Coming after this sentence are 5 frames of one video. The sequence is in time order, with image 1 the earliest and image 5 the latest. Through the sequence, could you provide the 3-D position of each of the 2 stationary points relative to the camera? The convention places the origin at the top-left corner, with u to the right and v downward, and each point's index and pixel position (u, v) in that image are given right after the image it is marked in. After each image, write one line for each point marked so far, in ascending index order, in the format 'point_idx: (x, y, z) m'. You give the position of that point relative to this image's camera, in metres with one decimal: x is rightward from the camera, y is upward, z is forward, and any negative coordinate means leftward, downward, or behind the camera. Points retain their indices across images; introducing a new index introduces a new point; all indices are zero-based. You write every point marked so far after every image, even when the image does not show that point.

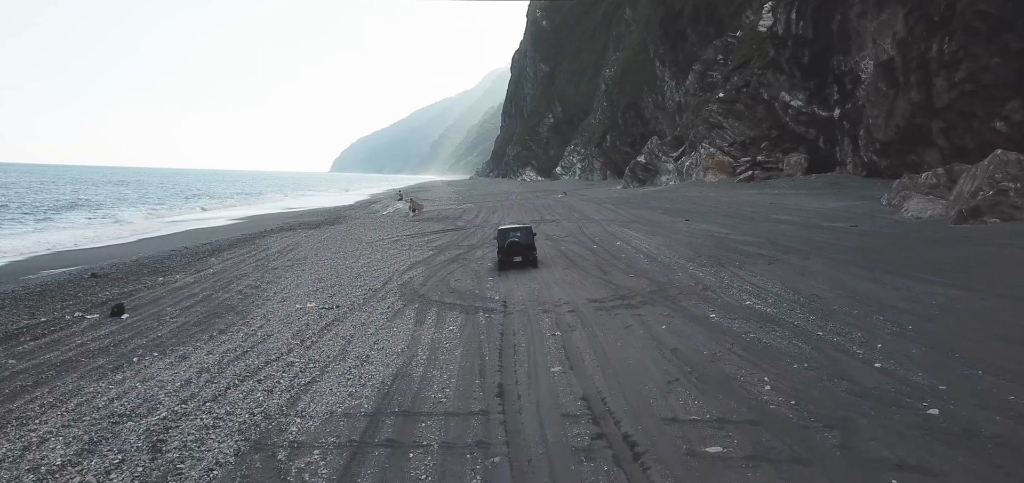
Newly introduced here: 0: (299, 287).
0: (-6.2, -1.4, +14.3) m
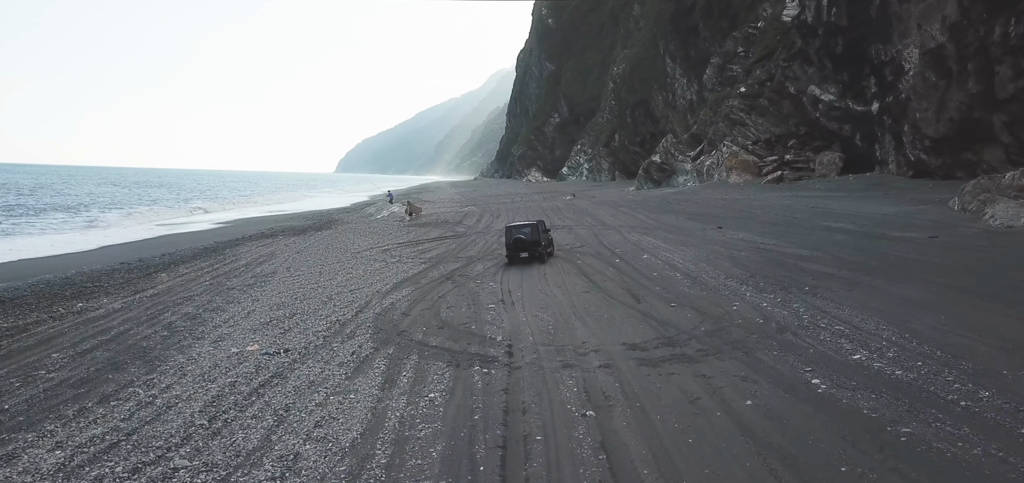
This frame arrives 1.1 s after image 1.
0: (-6.0, -1.8, +11.3) m
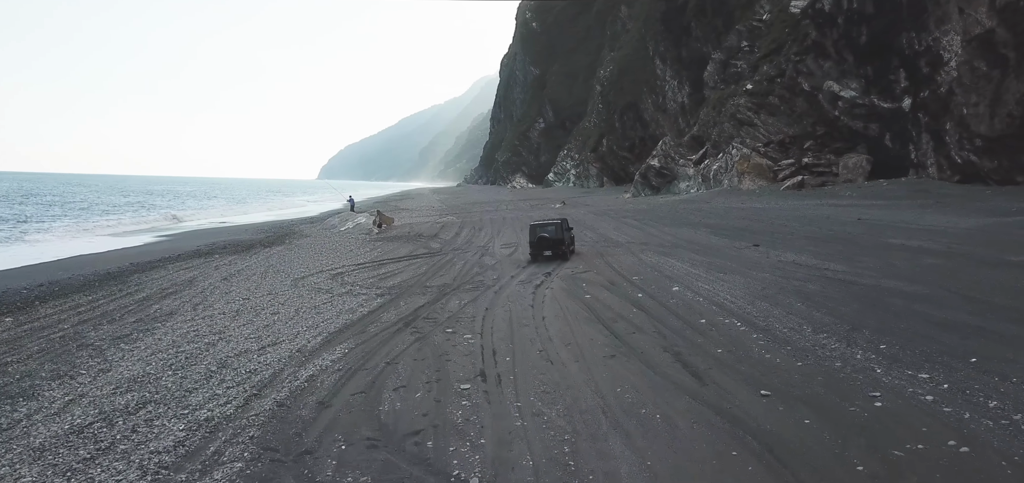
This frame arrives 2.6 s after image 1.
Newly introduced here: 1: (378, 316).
0: (-6.2, -2.4, +6.7) m
1: (-3.3, -1.8, +12.3) m
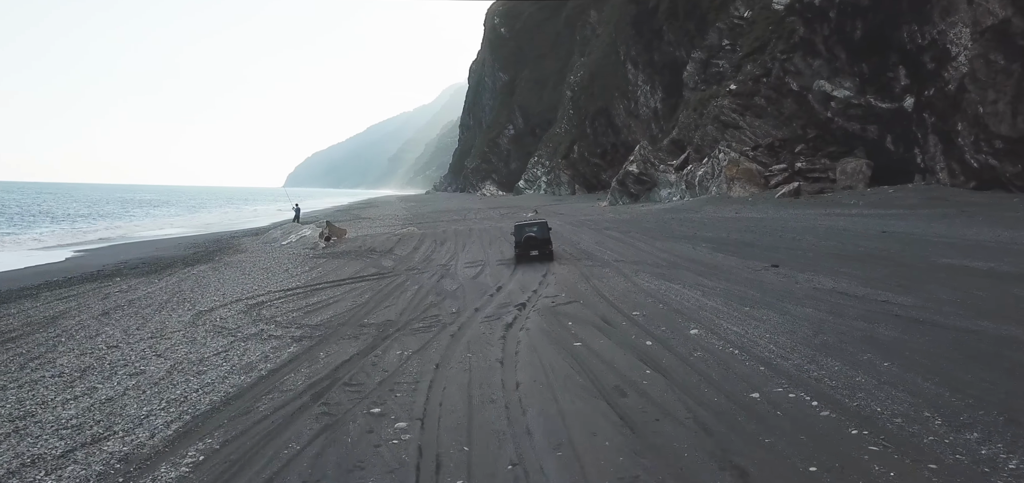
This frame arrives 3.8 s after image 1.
0: (-6.6, -2.9, +2.9) m
1: (-4.0, -2.3, +8.6) m
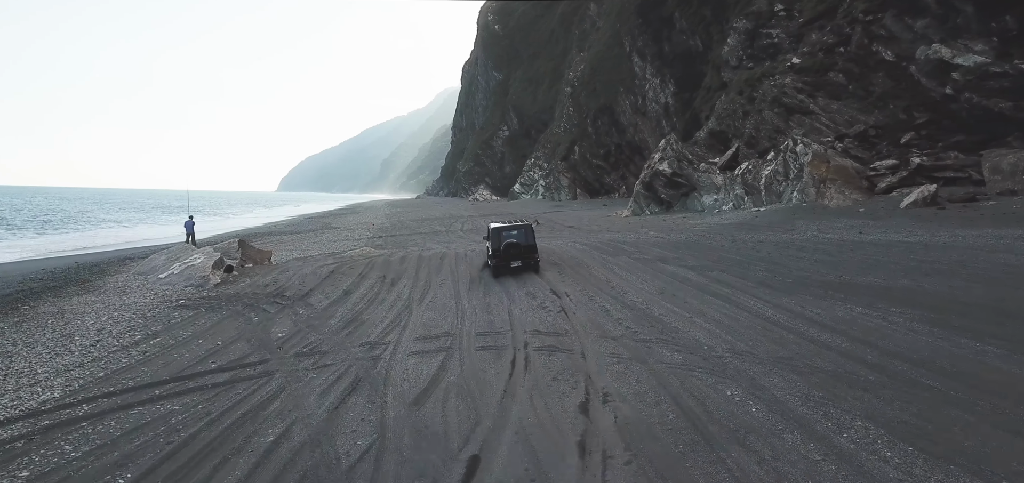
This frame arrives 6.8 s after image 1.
0: (-6.5, -3.8, -6.4) m
1: (-4.0, -3.3, -0.6) m
